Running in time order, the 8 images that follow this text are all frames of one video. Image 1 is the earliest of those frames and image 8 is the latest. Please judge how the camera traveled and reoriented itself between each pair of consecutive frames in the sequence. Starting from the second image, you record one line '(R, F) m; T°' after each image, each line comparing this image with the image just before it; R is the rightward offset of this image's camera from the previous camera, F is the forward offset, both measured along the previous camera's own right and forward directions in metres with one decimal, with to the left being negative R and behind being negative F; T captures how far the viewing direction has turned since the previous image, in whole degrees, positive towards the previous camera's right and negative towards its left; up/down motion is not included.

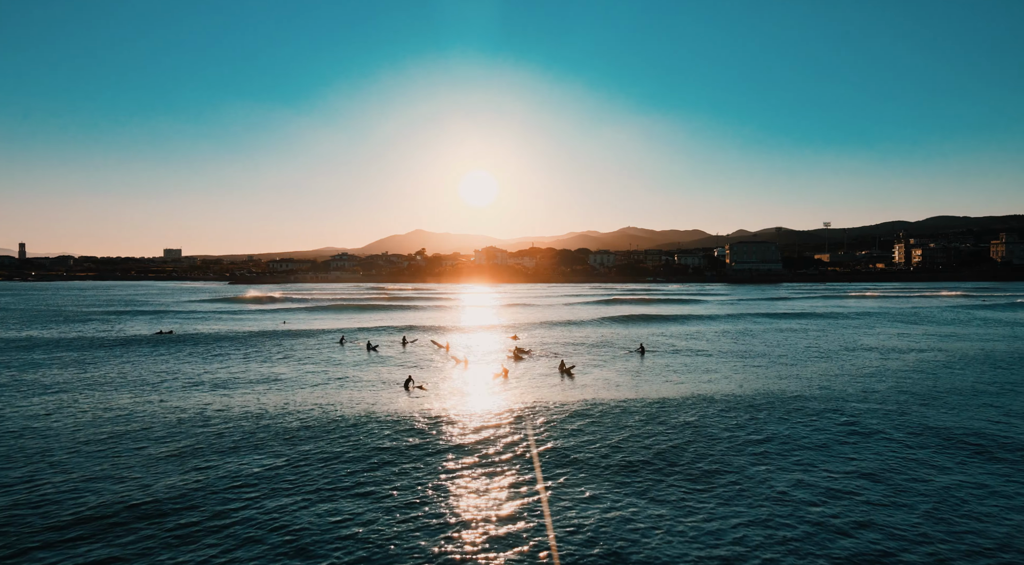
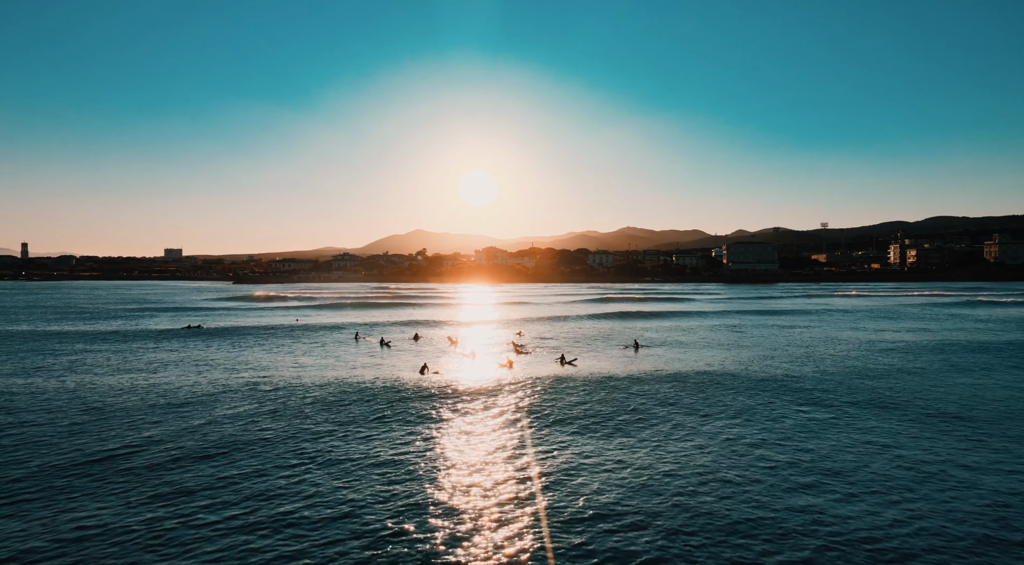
(-0.2, -3.4) m; 0°
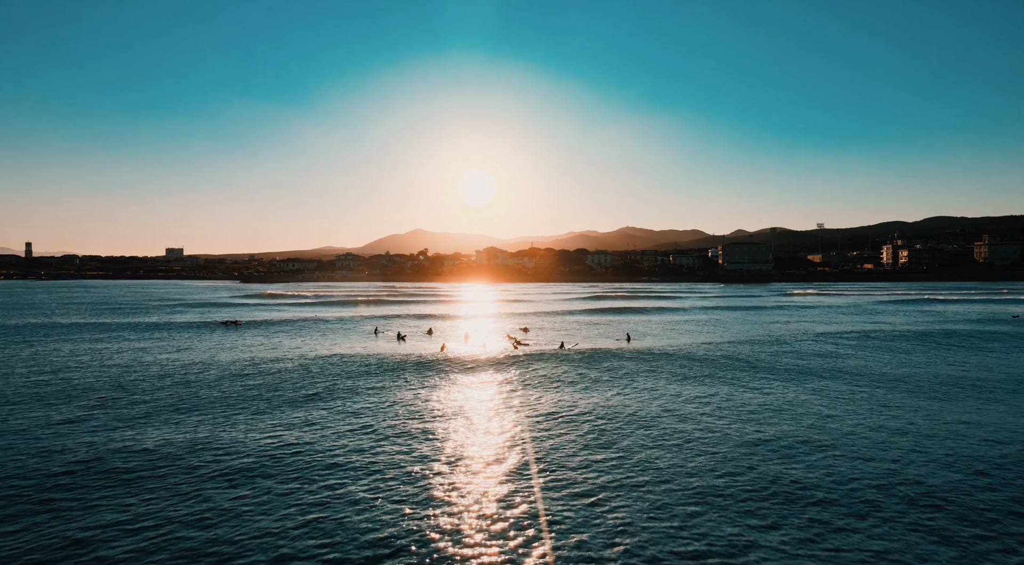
(-0.4, -5.4) m; 0°
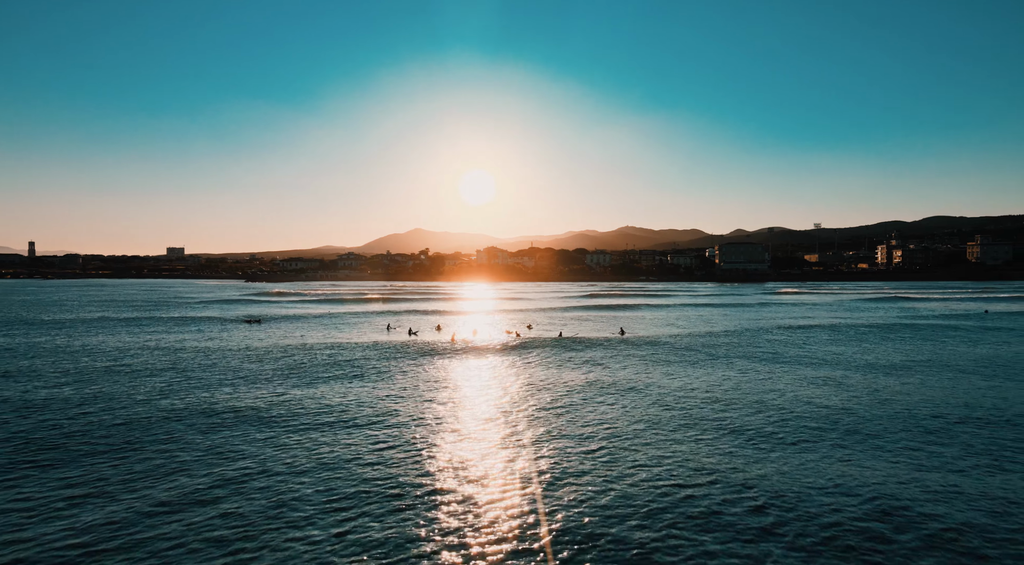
(-0.2, -4.2) m; 0°
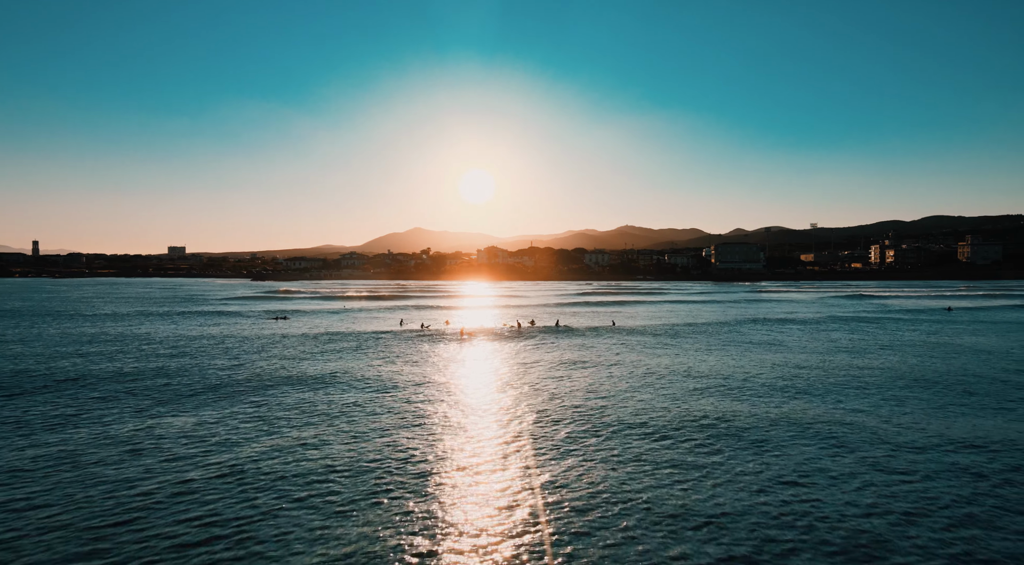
(-0.3, -5.3) m; 0°
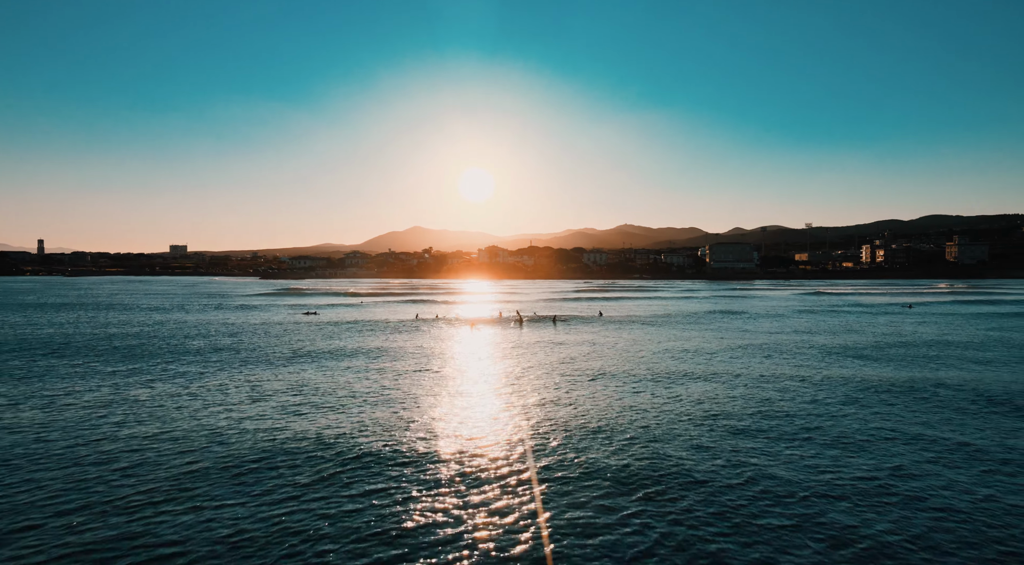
(-0.3, -7.4) m; 0°
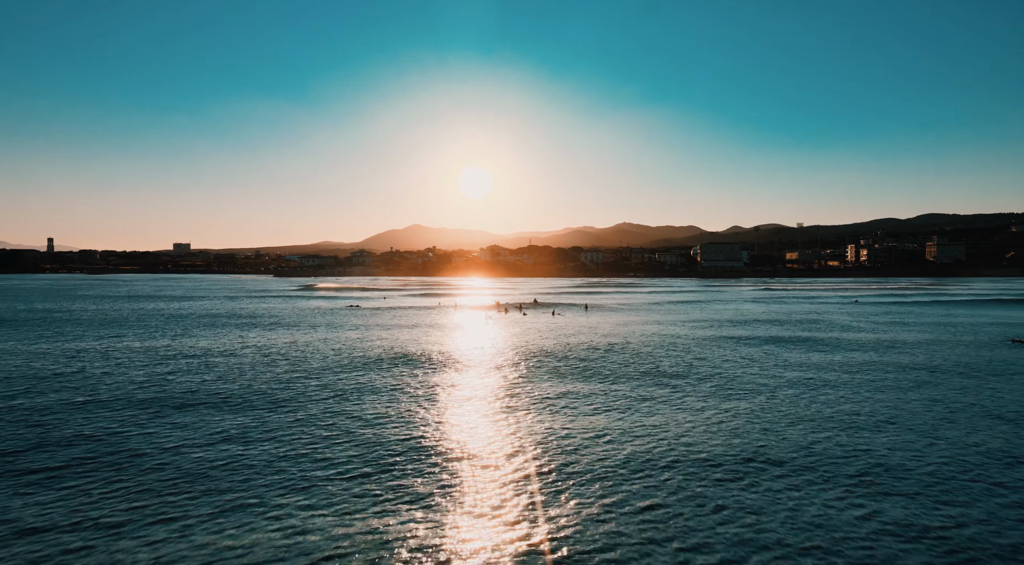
(-0.6, -13.4) m; 0°
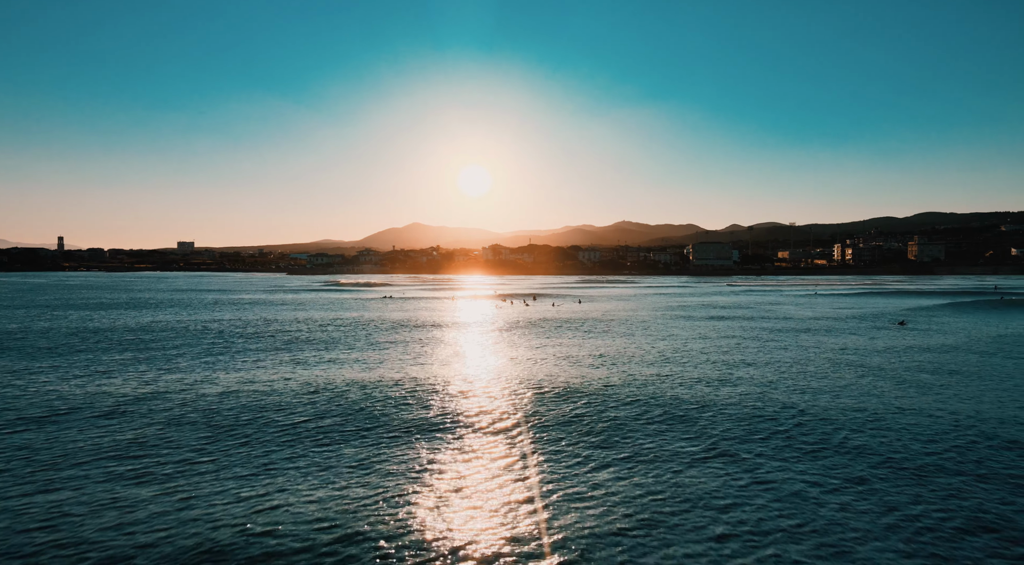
(-0.9, -13.5) m; 0°
